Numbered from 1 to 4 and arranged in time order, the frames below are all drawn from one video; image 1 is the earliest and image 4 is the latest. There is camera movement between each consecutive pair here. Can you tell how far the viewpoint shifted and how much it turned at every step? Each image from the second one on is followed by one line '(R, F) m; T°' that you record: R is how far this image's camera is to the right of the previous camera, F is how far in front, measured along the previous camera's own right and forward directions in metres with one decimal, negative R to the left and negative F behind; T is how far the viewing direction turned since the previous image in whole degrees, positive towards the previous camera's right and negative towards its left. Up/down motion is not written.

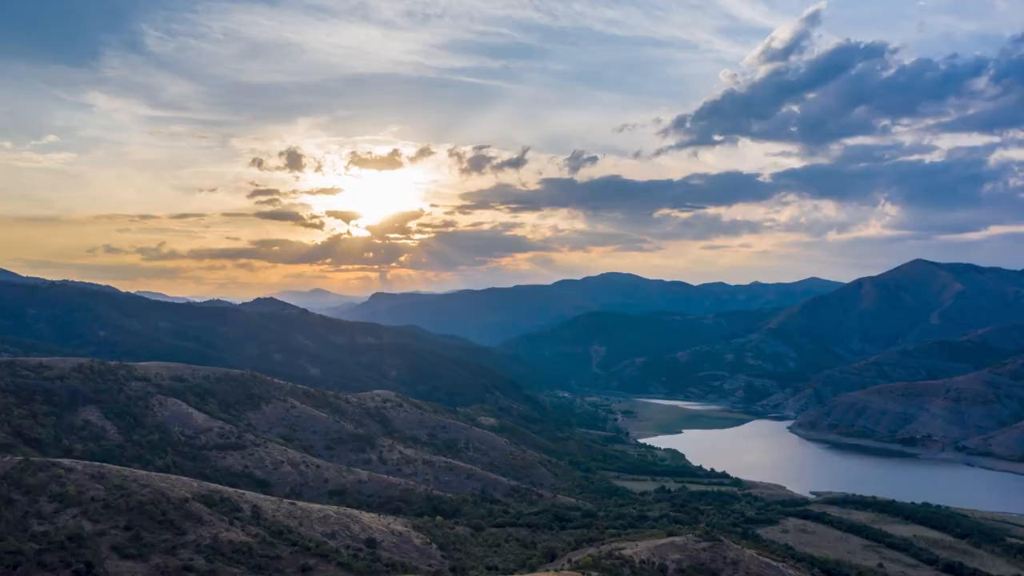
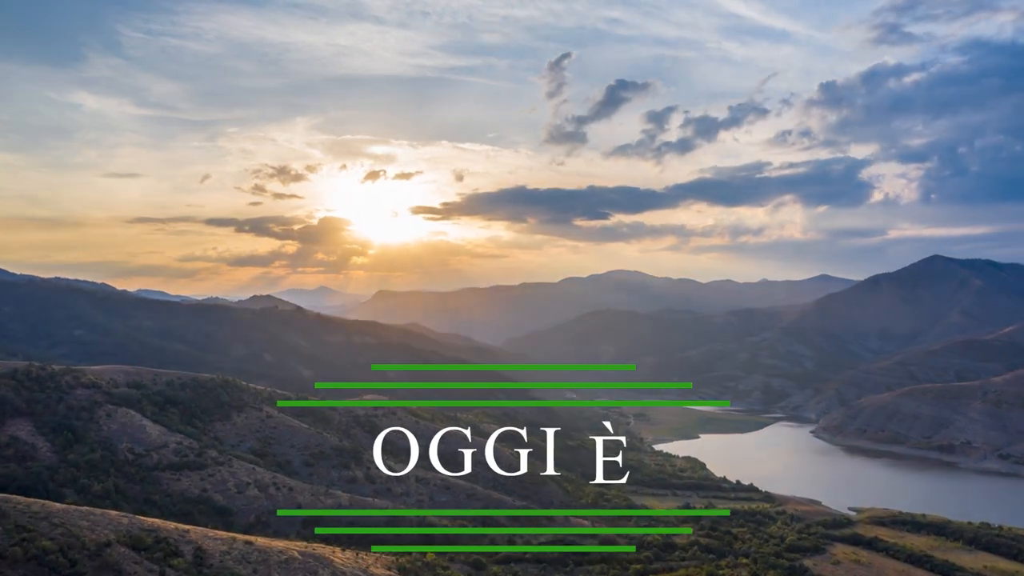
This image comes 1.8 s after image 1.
(0.0, +5.8) m; 0°
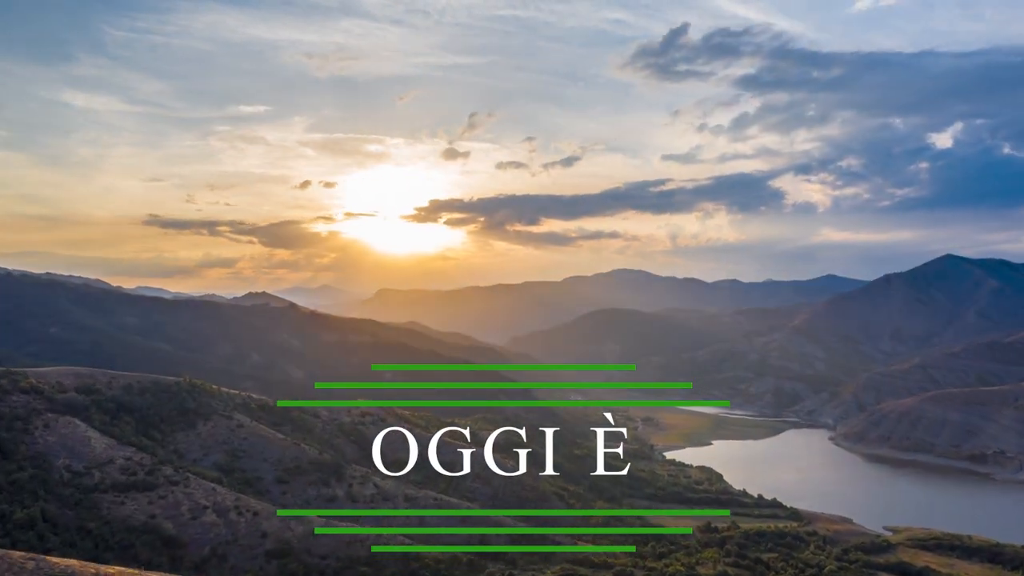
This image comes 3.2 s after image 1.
(0.0, +4.8) m; 0°
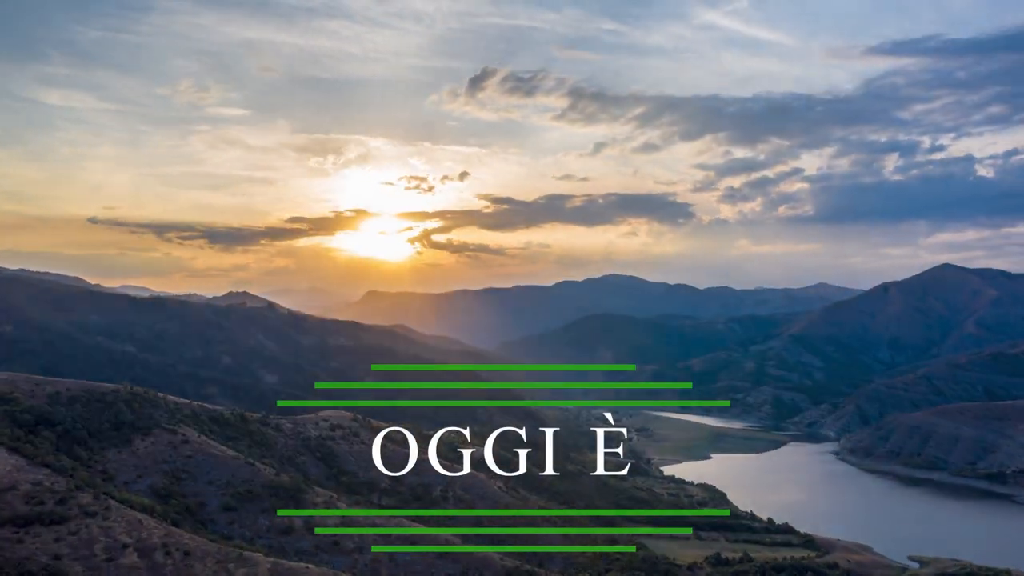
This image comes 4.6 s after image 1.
(+0.1, +4.7) m; +1°
